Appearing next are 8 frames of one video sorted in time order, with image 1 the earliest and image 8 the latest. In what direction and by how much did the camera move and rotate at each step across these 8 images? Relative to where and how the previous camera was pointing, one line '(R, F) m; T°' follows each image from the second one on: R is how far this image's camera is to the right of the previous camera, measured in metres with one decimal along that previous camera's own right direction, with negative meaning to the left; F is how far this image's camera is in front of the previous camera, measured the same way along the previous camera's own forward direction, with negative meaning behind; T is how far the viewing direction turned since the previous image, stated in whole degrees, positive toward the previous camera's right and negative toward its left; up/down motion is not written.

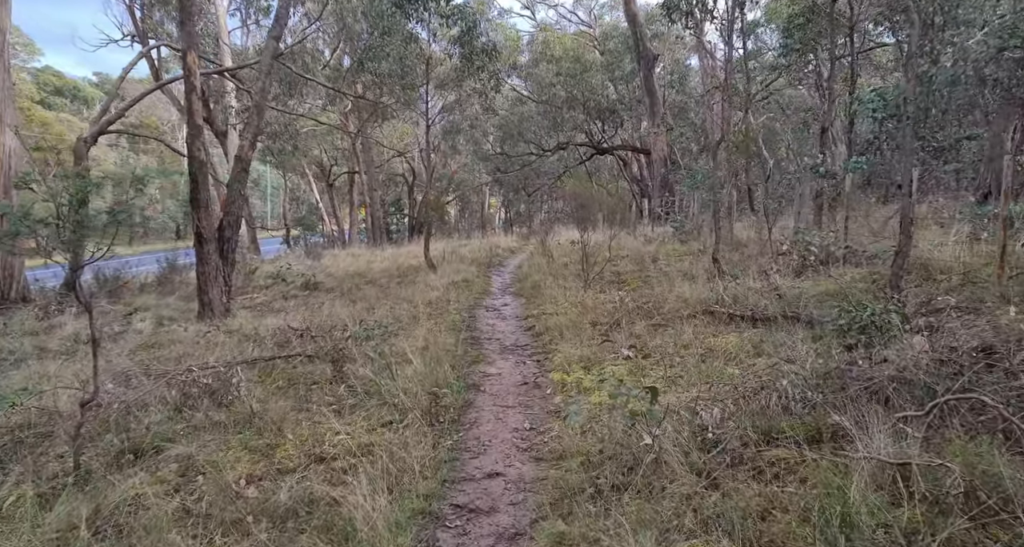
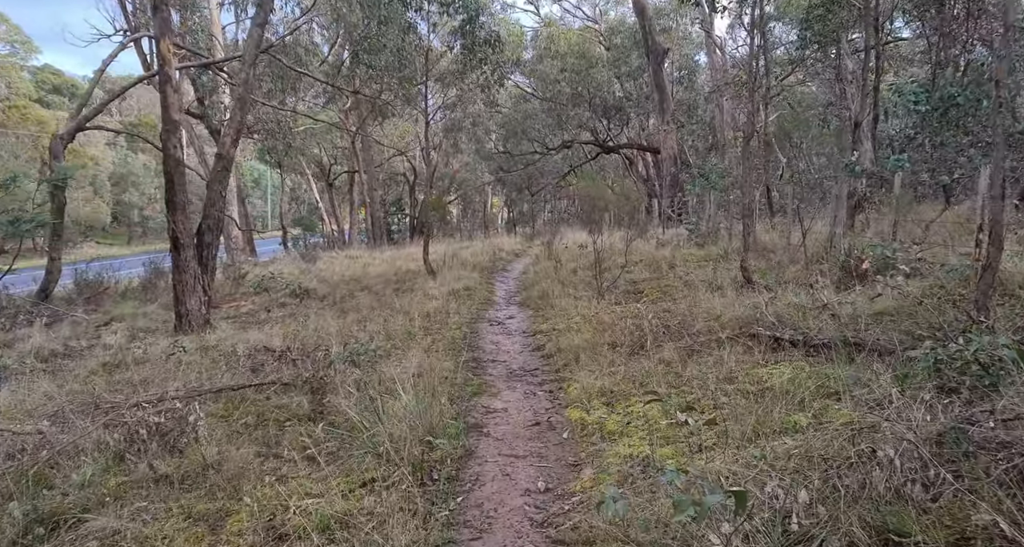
(0.0, +0.9) m; 0°
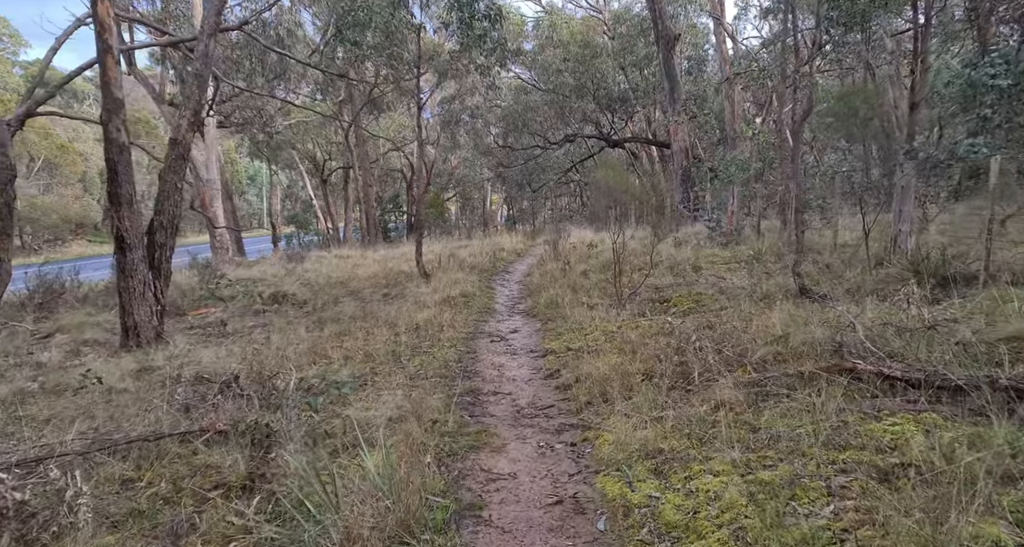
(-0.1, +1.4) m; 0°
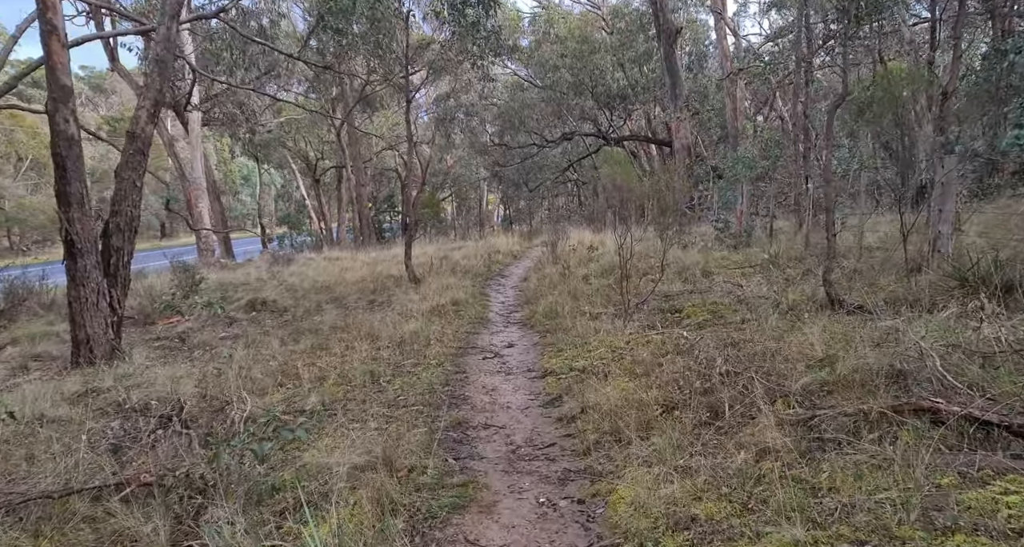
(0.0, +0.8) m; 0°
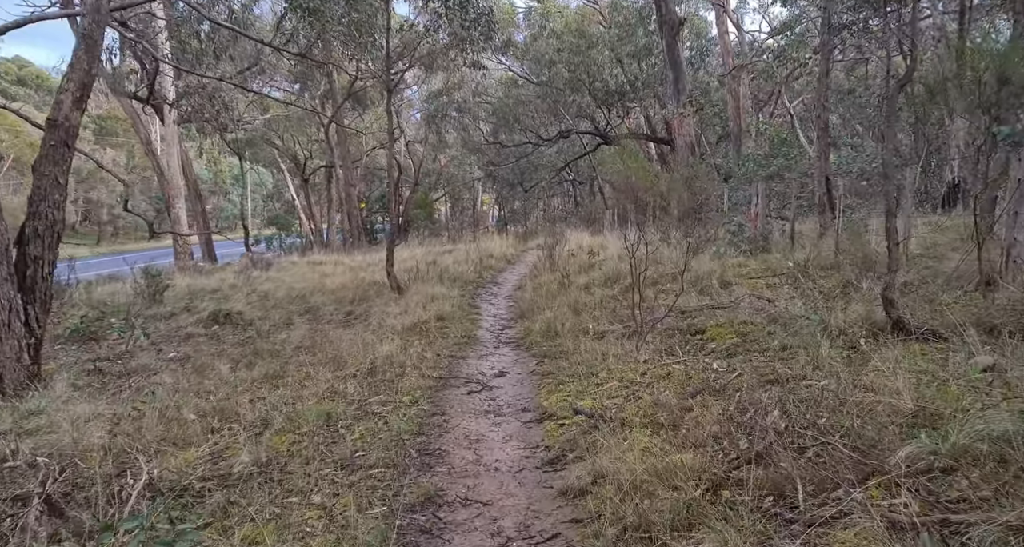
(0.0, +1.1) m; 0°
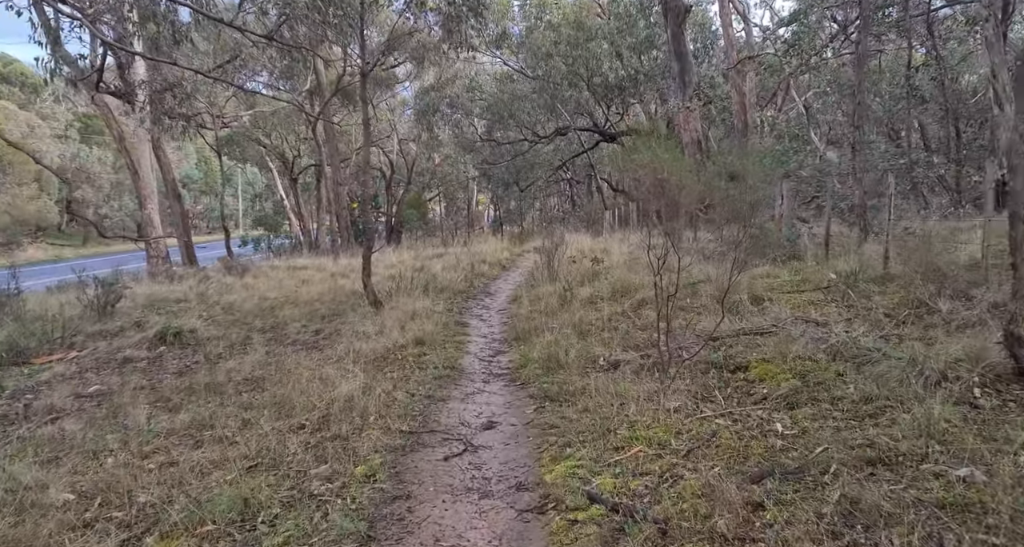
(0.0, +1.3) m; 0°
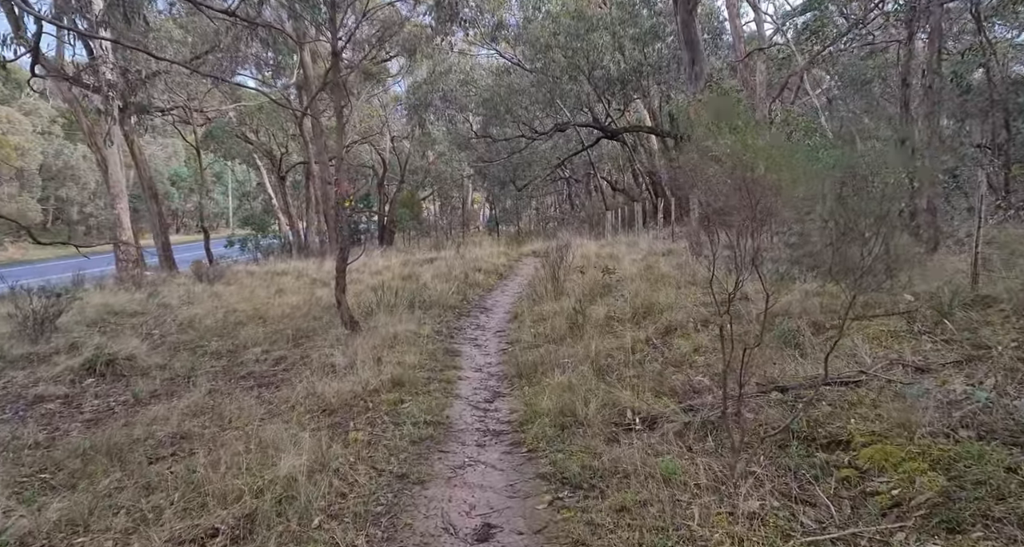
(0.0, +1.4) m; 0°
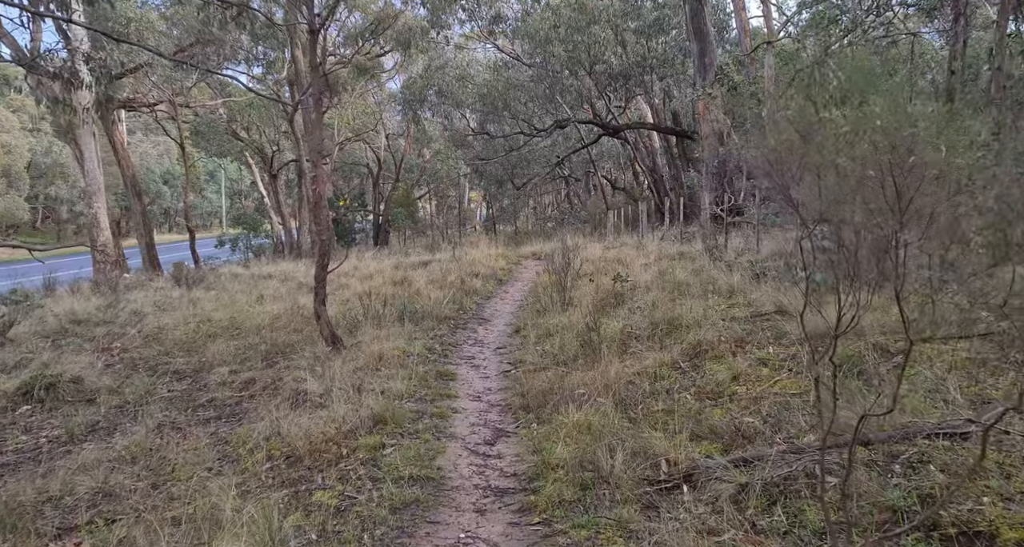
(-0.1, +0.9) m; 0°
